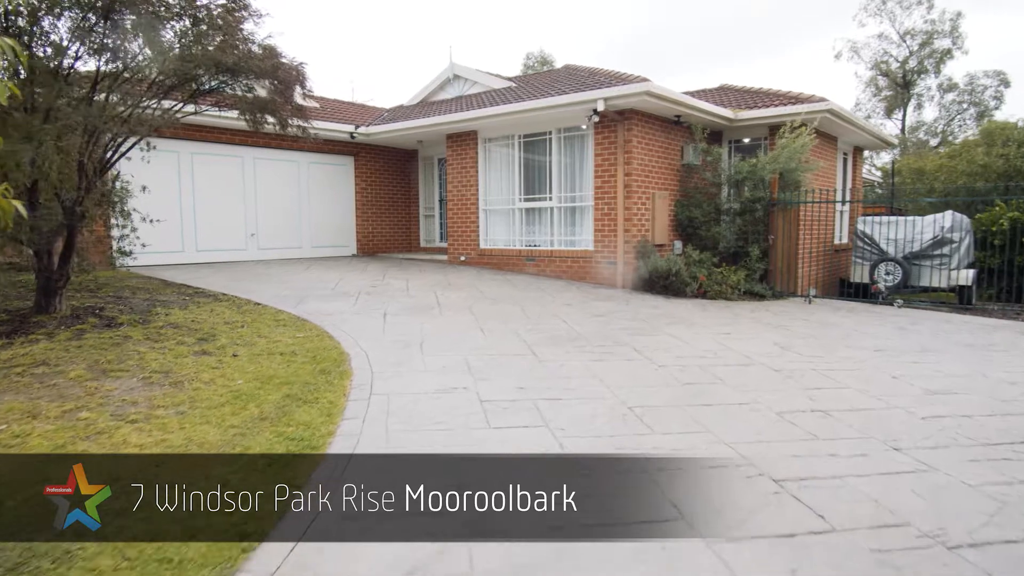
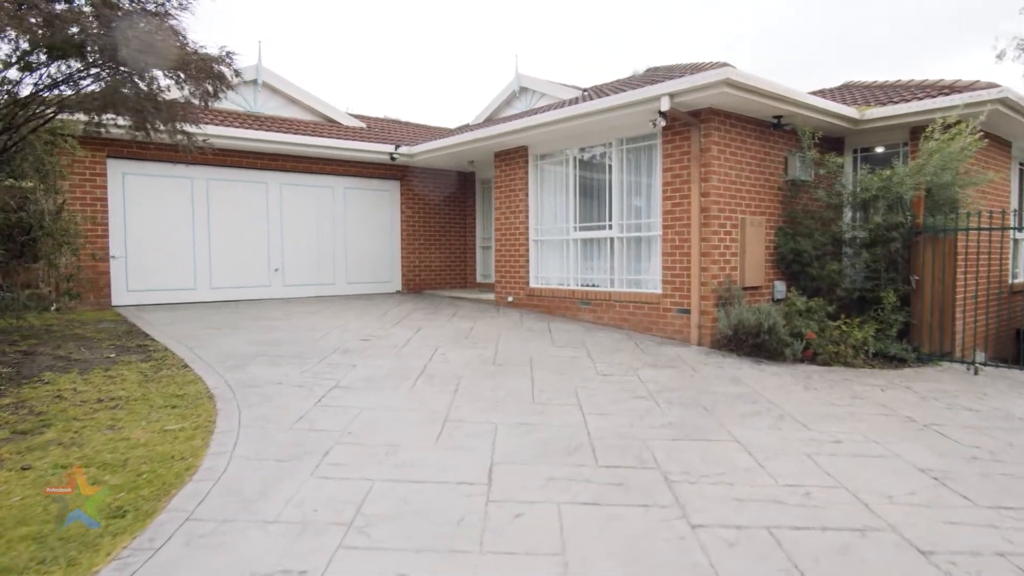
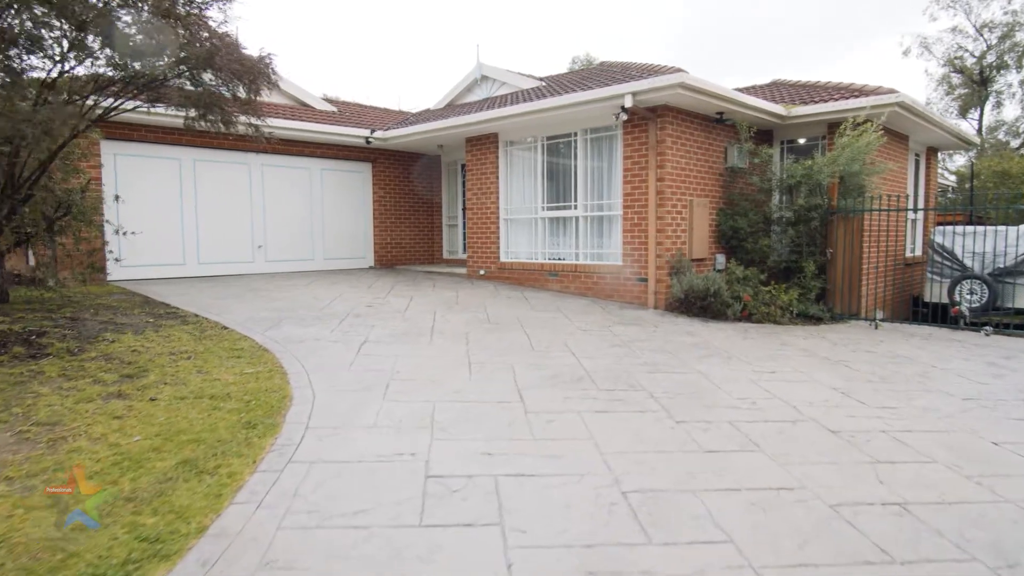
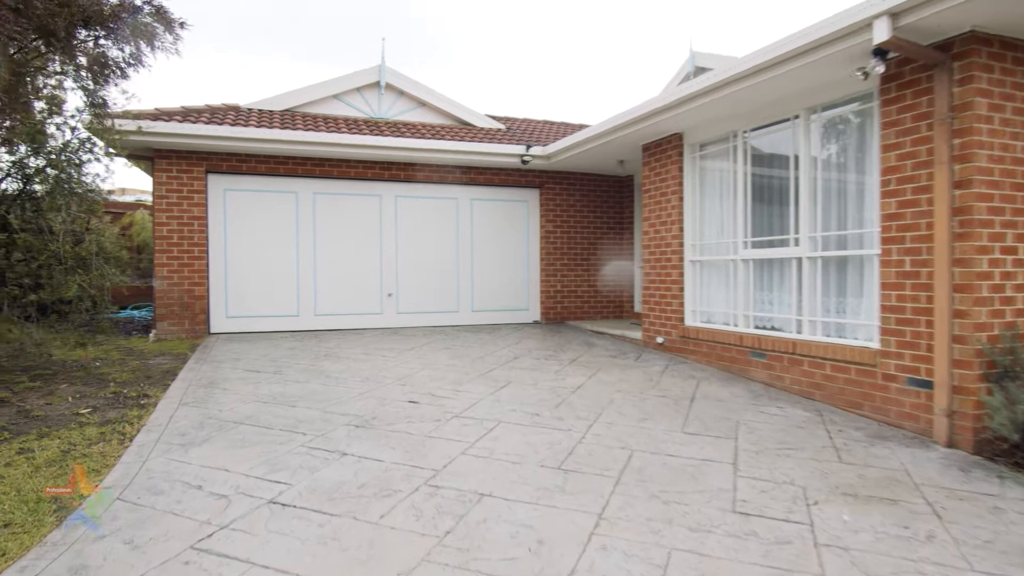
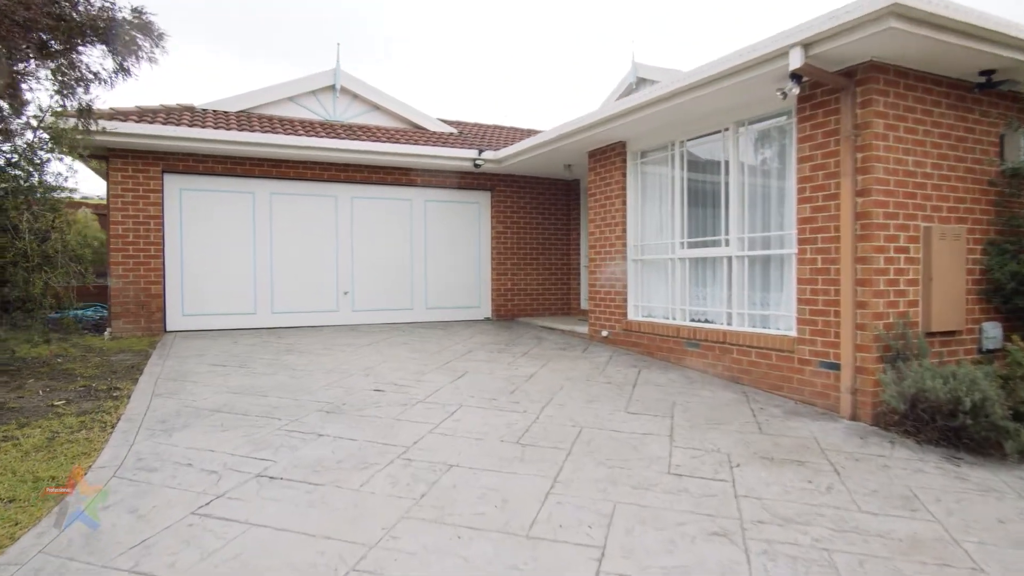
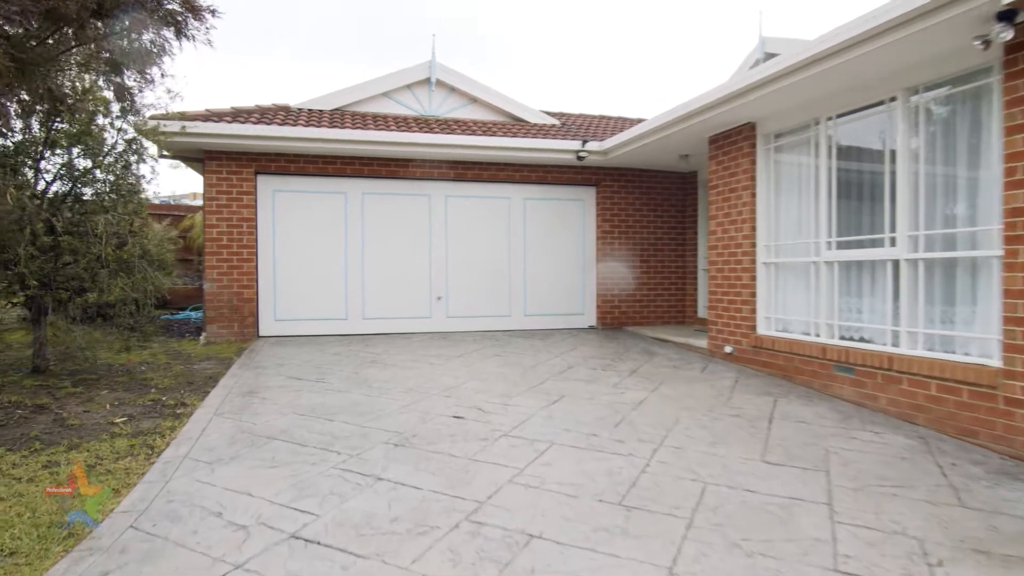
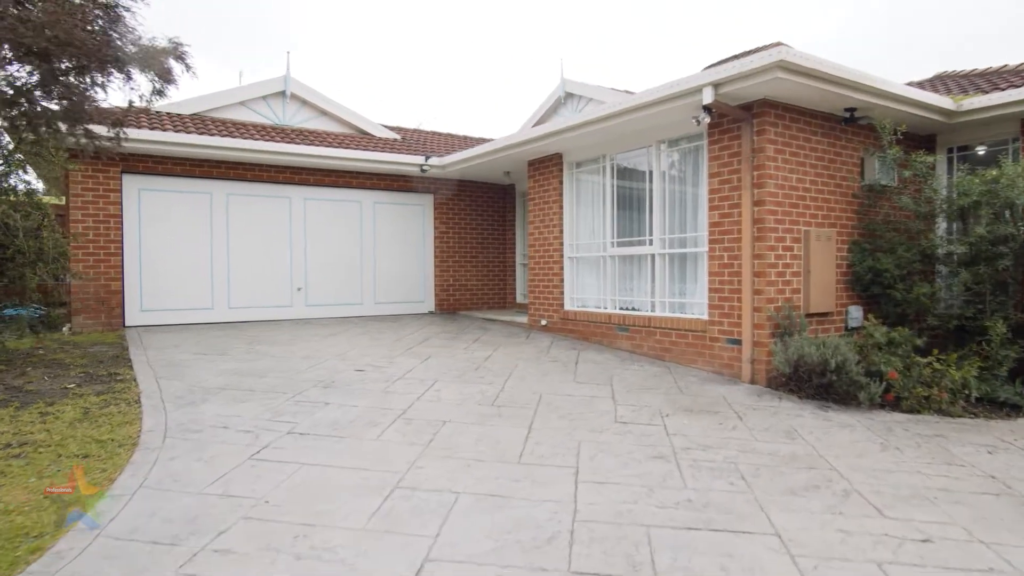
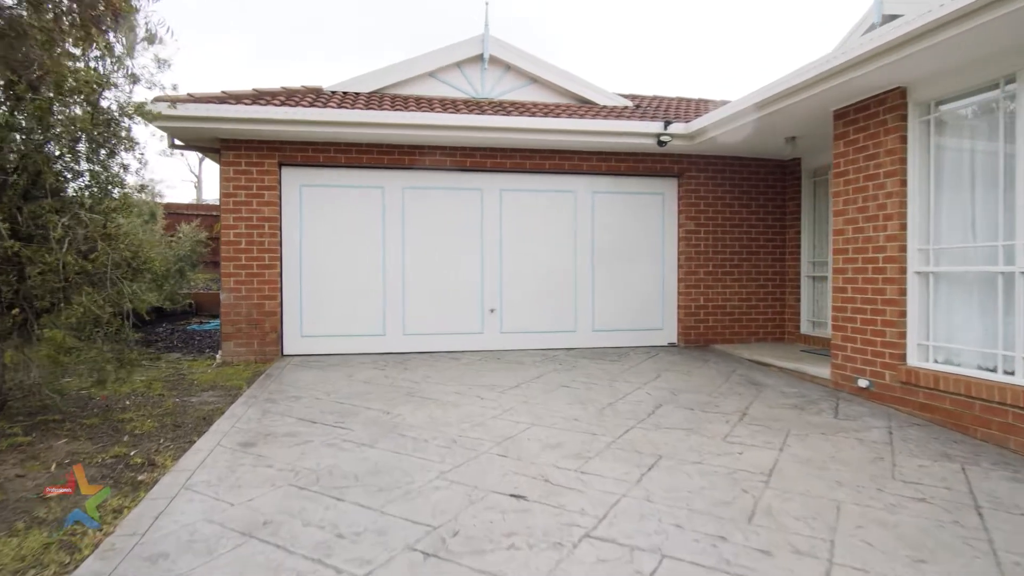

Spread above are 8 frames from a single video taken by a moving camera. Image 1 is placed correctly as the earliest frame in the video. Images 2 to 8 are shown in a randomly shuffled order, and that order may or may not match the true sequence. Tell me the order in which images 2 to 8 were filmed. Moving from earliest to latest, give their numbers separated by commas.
3, 2, 7, 5, 4, 6, 8
